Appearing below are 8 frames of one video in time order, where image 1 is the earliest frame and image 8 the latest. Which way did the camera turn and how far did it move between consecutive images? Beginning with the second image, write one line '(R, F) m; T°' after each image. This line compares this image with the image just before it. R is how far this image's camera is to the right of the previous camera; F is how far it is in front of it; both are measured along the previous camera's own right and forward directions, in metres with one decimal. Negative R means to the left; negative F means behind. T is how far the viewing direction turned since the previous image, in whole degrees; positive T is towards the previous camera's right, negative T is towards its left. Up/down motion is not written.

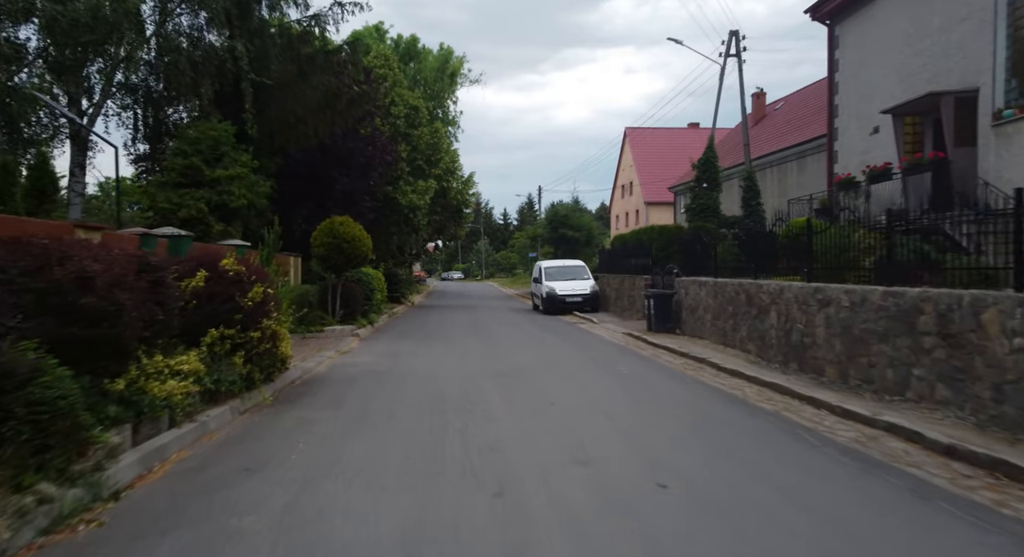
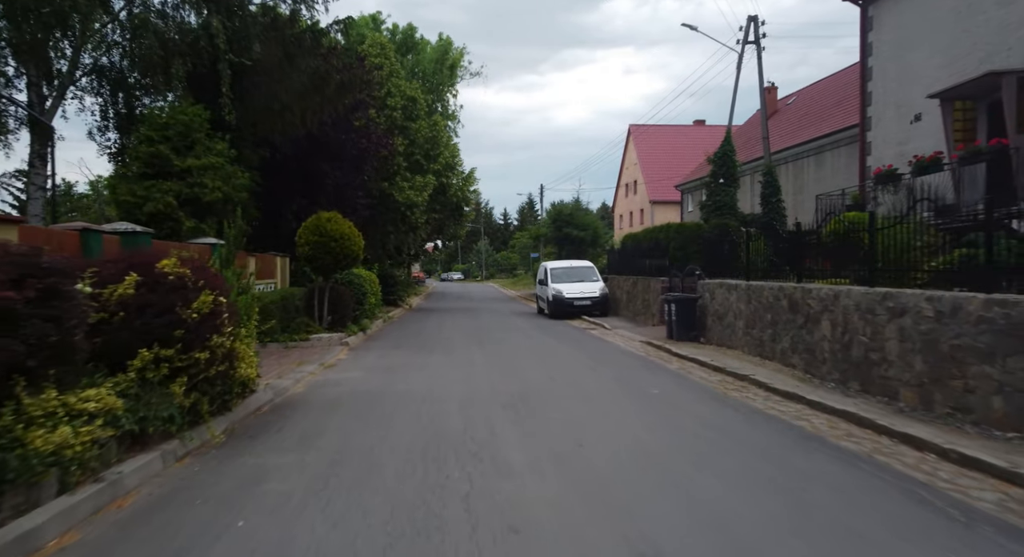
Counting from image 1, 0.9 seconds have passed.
(-0.1, +1.5) m; 0°
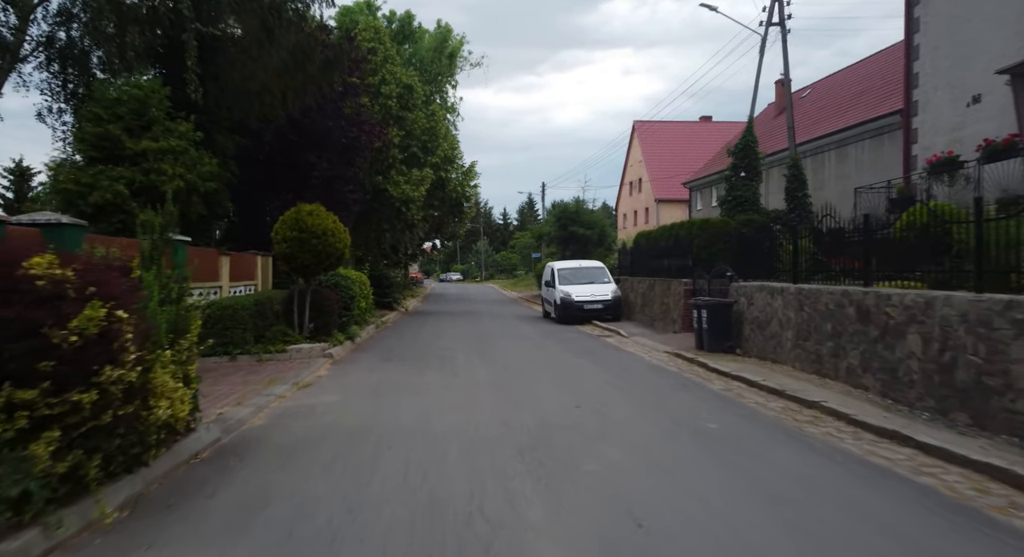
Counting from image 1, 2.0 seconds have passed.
(-0.2, +1.8) m; 0°
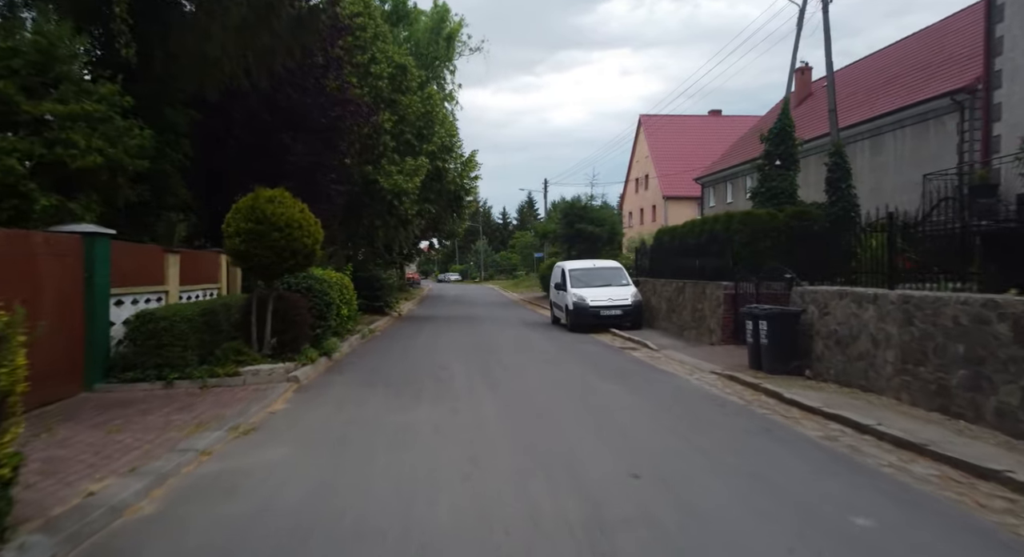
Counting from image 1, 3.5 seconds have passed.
(-0.2, +2.5) m; 0°
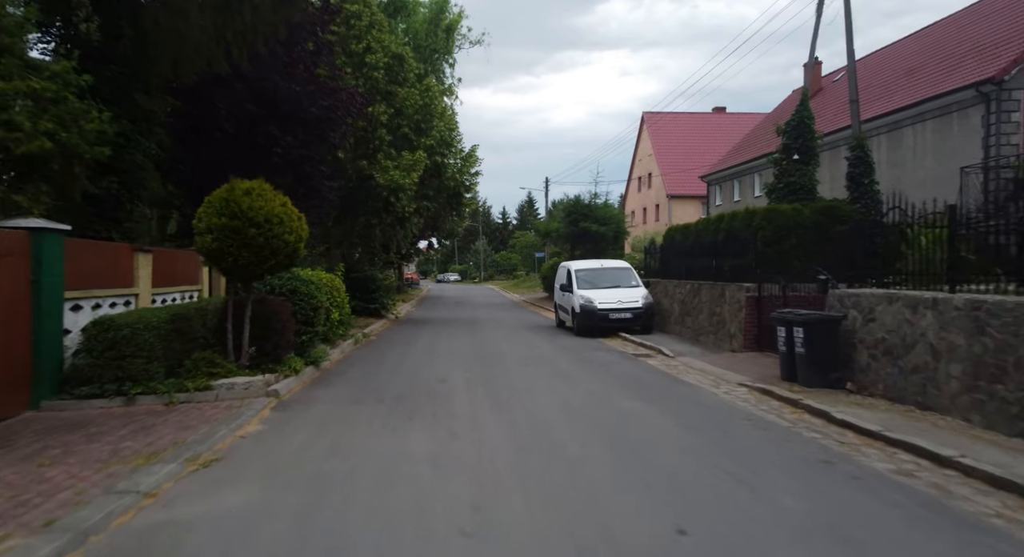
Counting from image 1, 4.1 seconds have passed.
(-0.1, +1.0) m; 0°
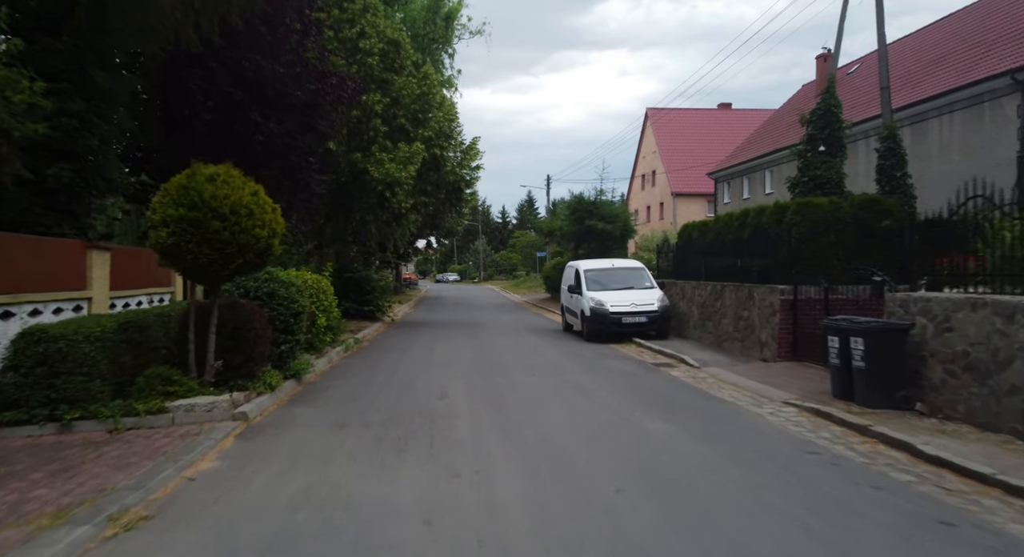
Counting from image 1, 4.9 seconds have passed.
(-0.1, +1.3) m; 0°
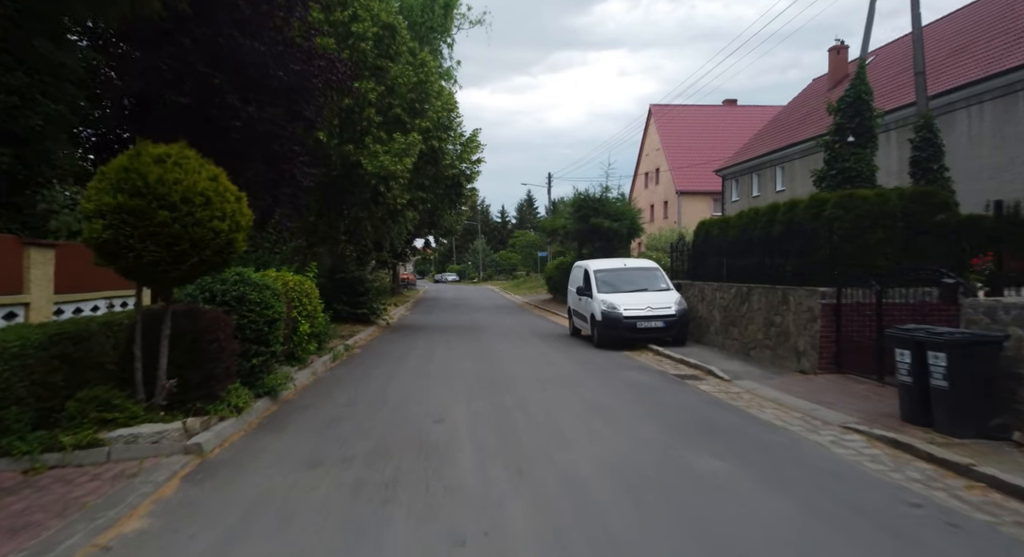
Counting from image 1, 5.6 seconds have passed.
(-0.1, +1.3) m; 0°
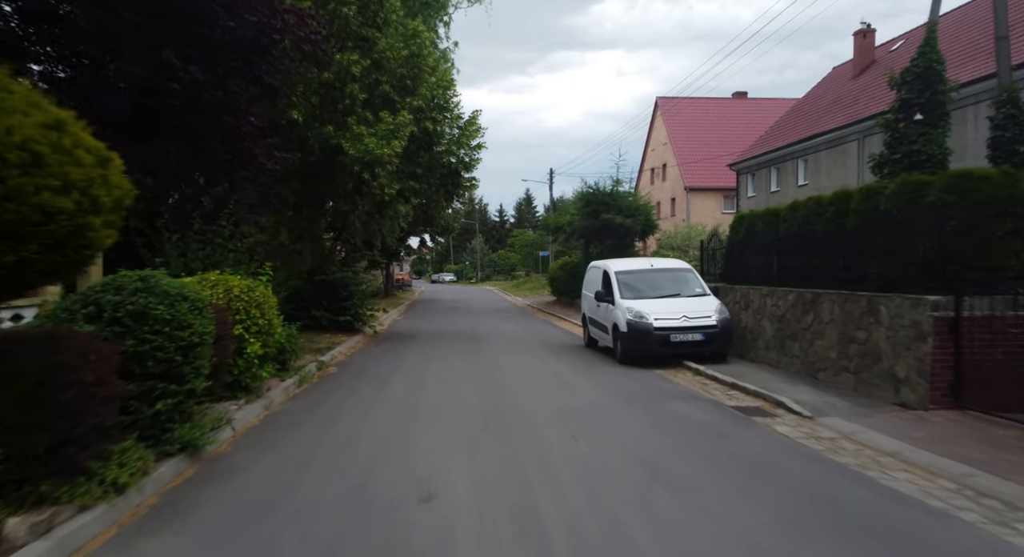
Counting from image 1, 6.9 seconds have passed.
(-0.2, +2.4) m; 0°
